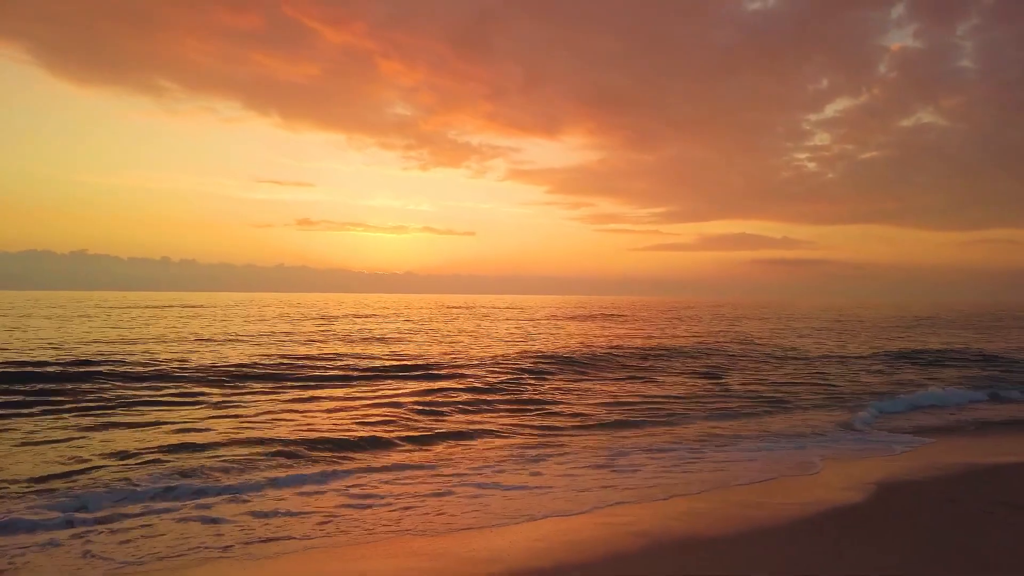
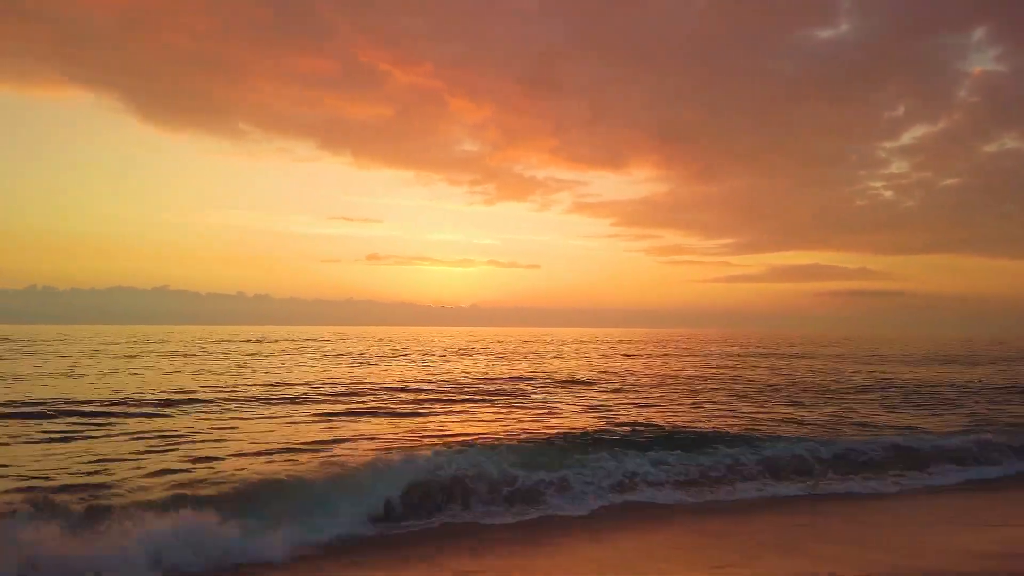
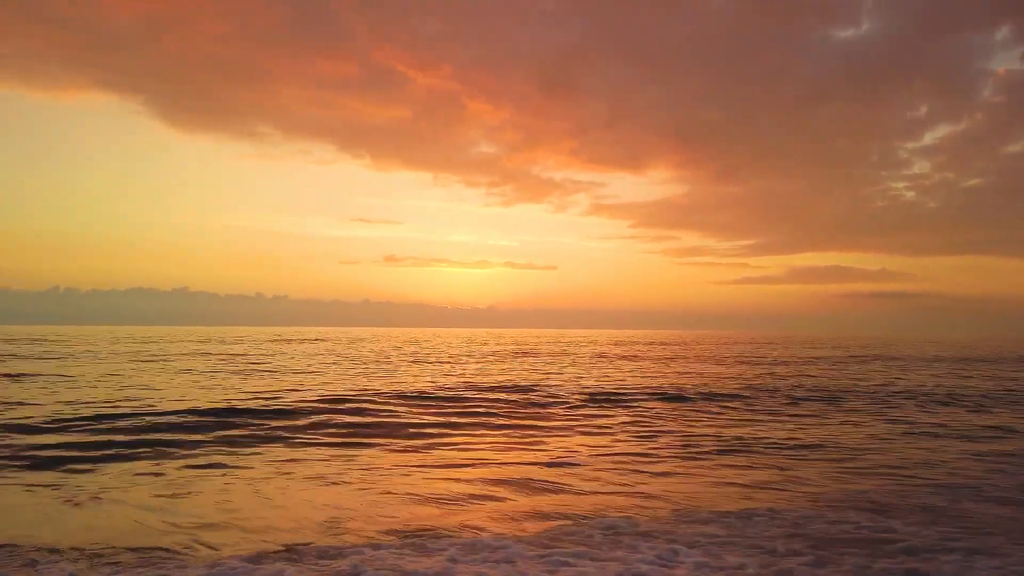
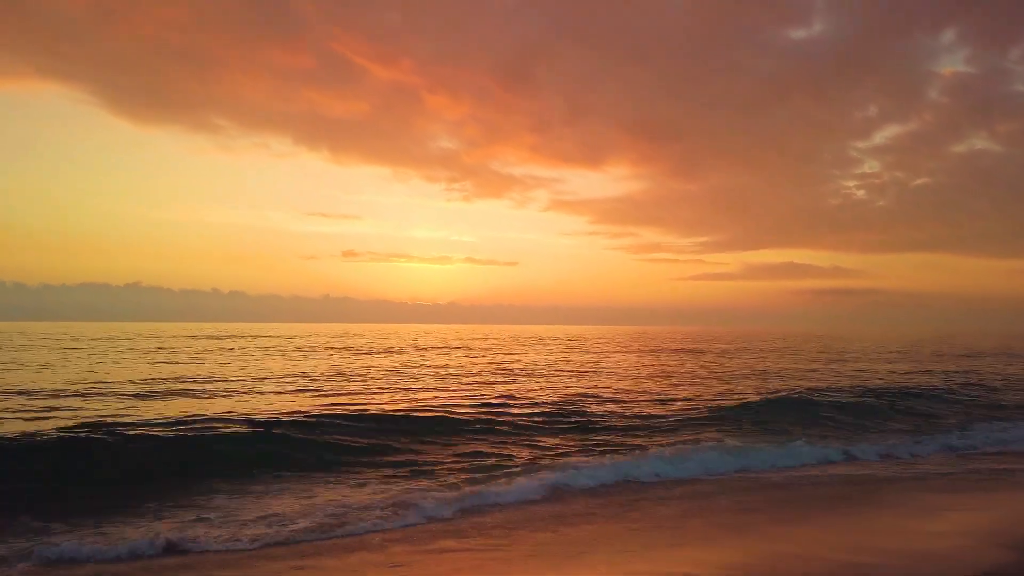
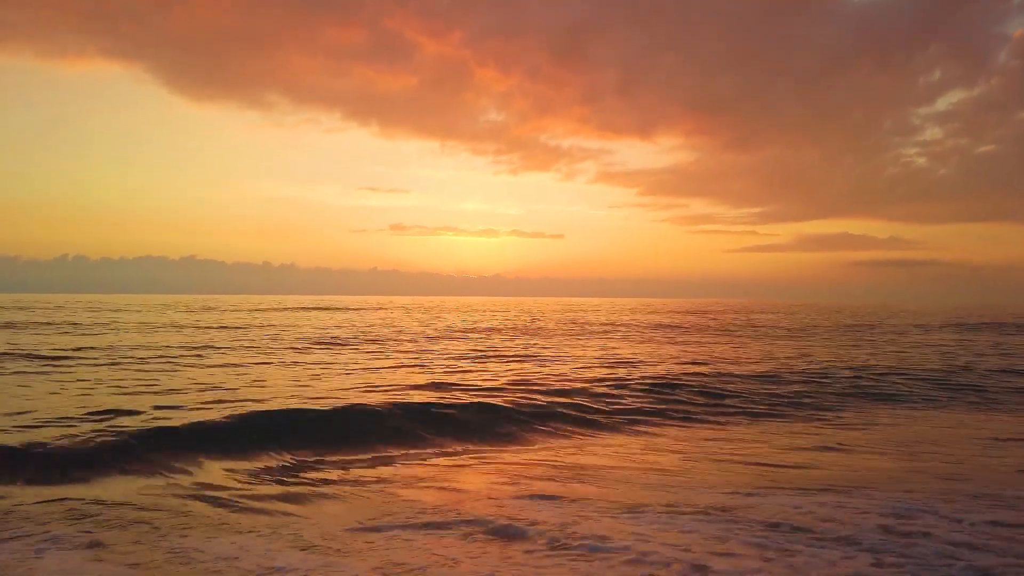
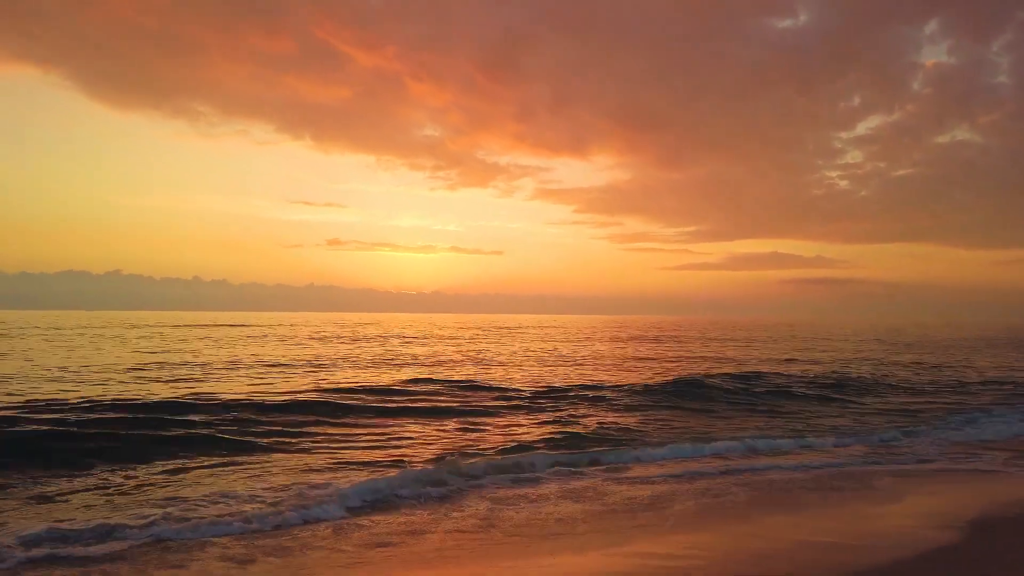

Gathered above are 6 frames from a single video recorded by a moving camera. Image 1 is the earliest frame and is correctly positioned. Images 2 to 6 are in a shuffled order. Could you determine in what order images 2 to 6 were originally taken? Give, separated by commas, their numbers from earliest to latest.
6, 4, 2, 3, 5
